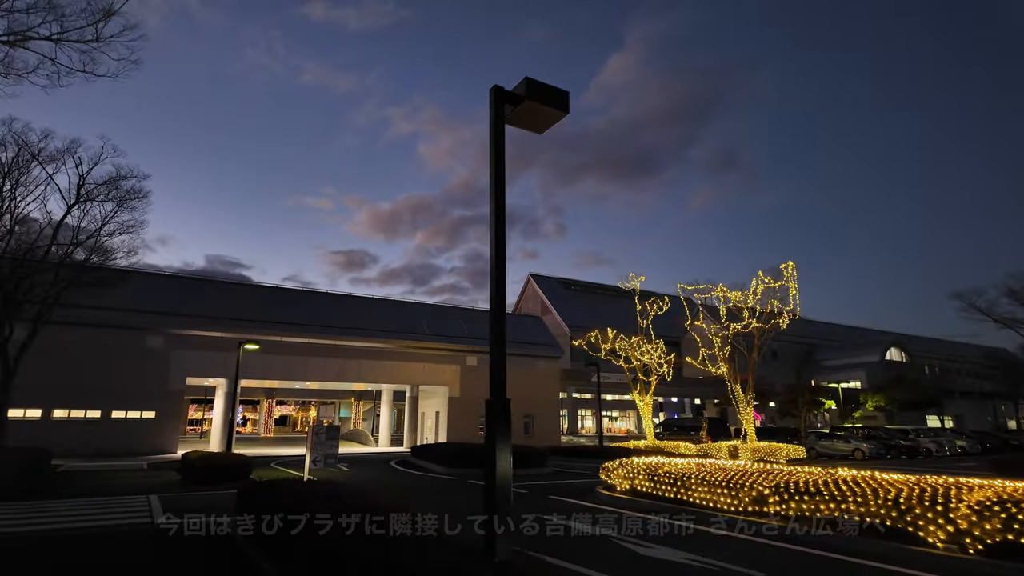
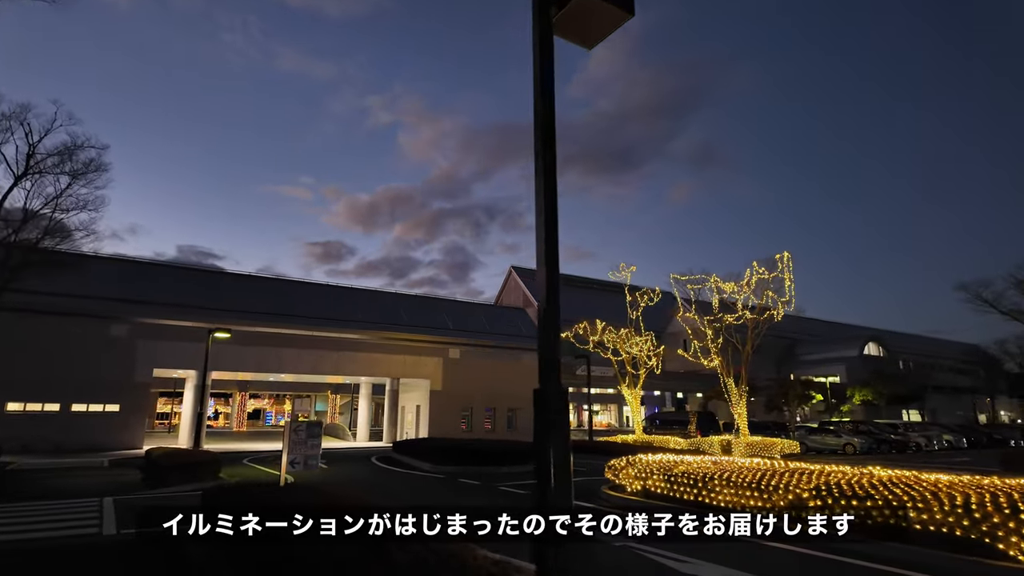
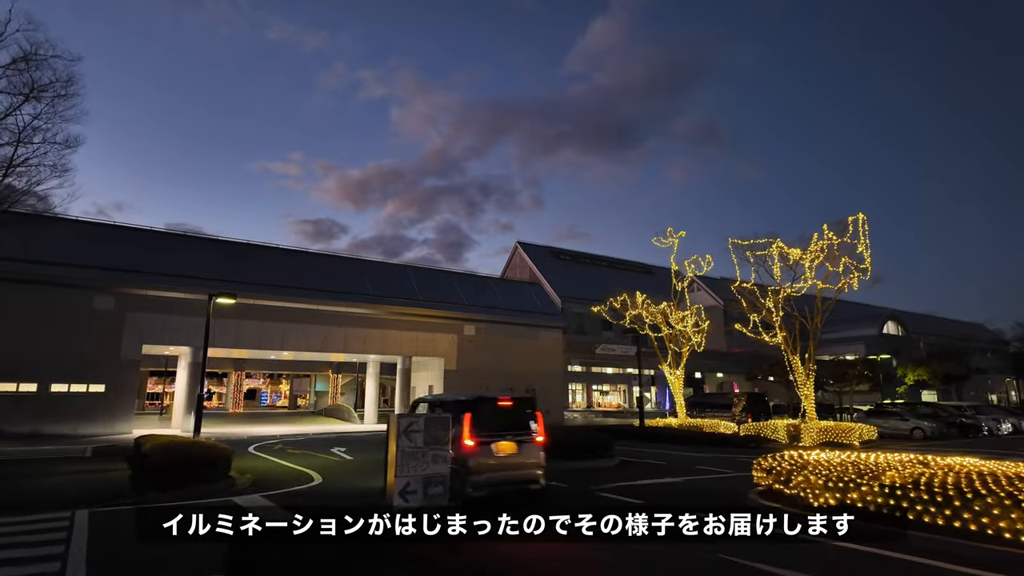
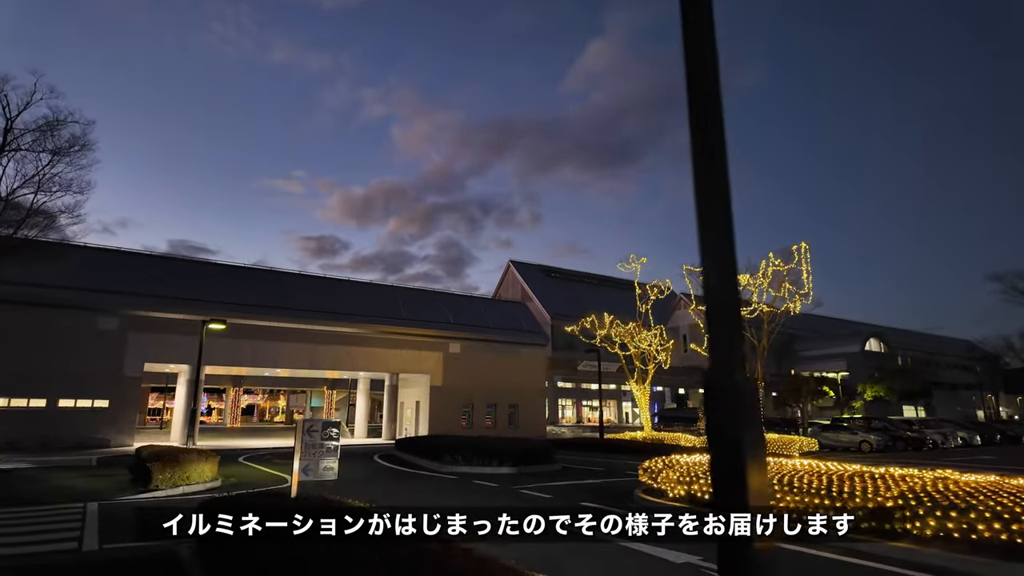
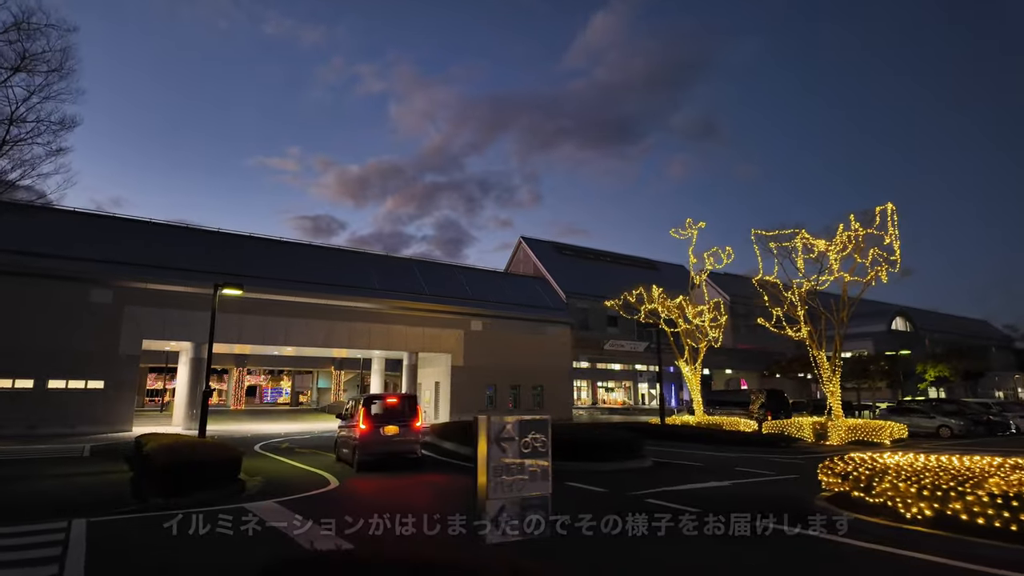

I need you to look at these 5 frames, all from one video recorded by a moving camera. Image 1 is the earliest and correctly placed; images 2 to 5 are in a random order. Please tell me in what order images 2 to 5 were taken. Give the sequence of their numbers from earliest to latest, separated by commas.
2, 4, 3, 5
